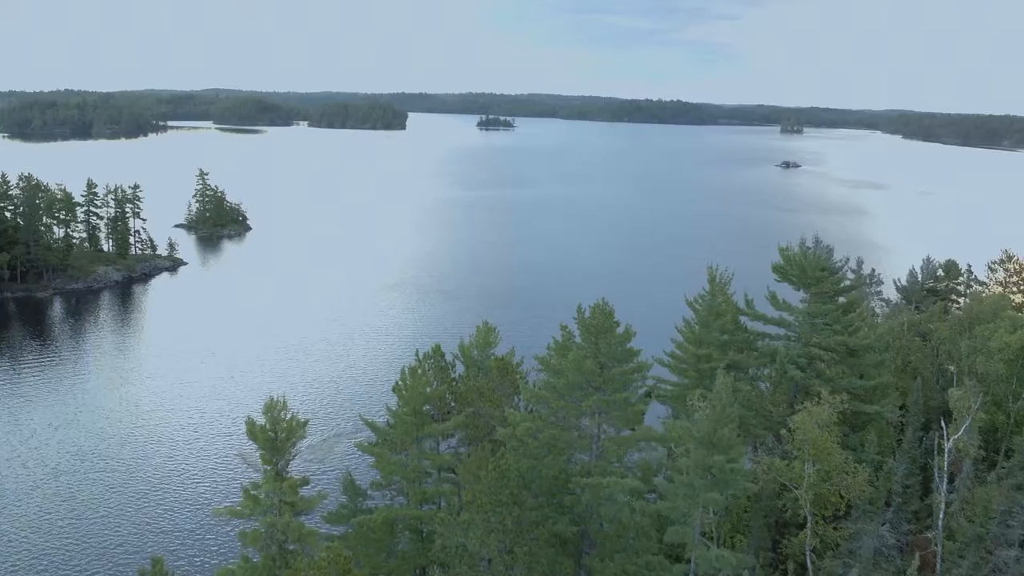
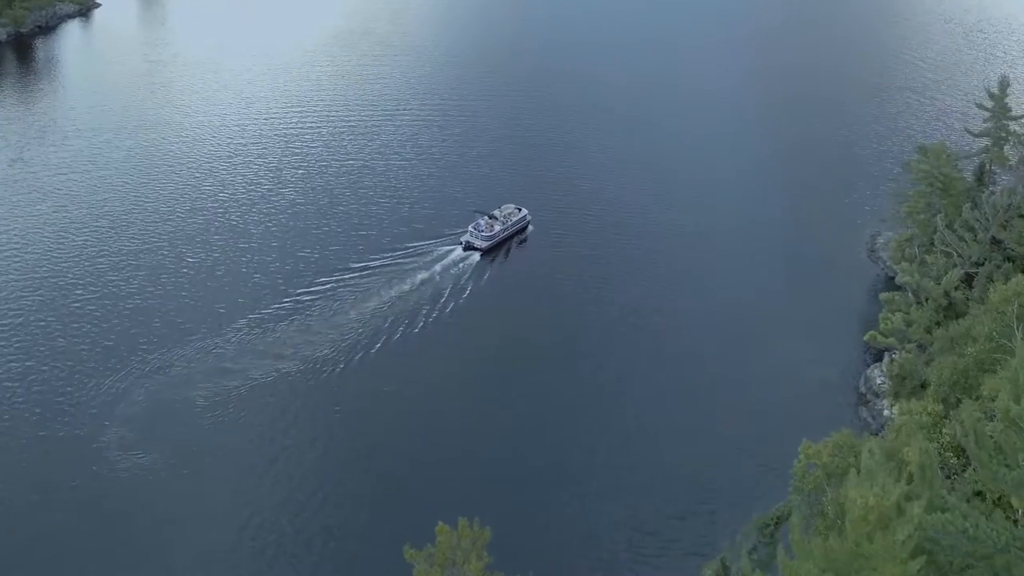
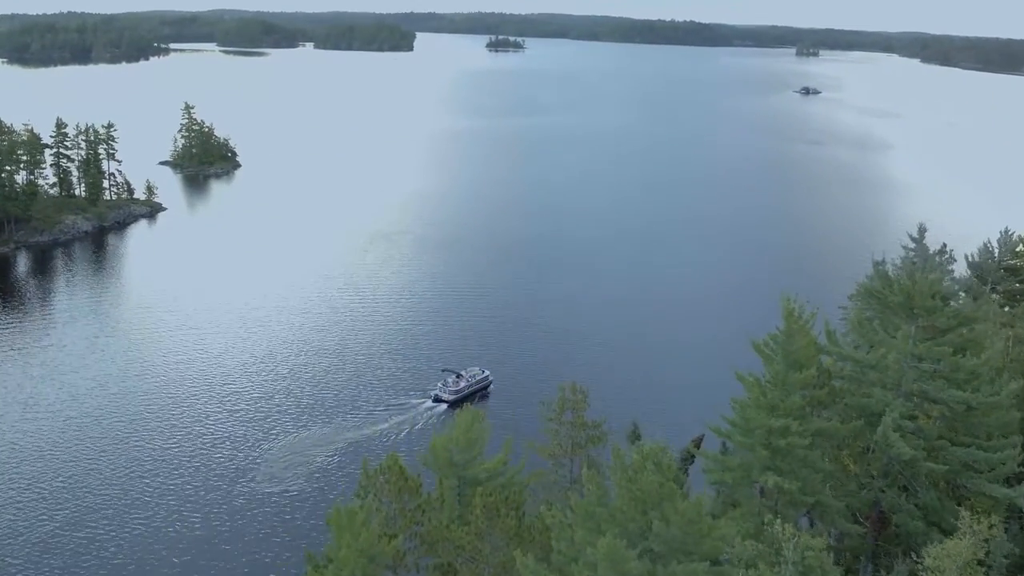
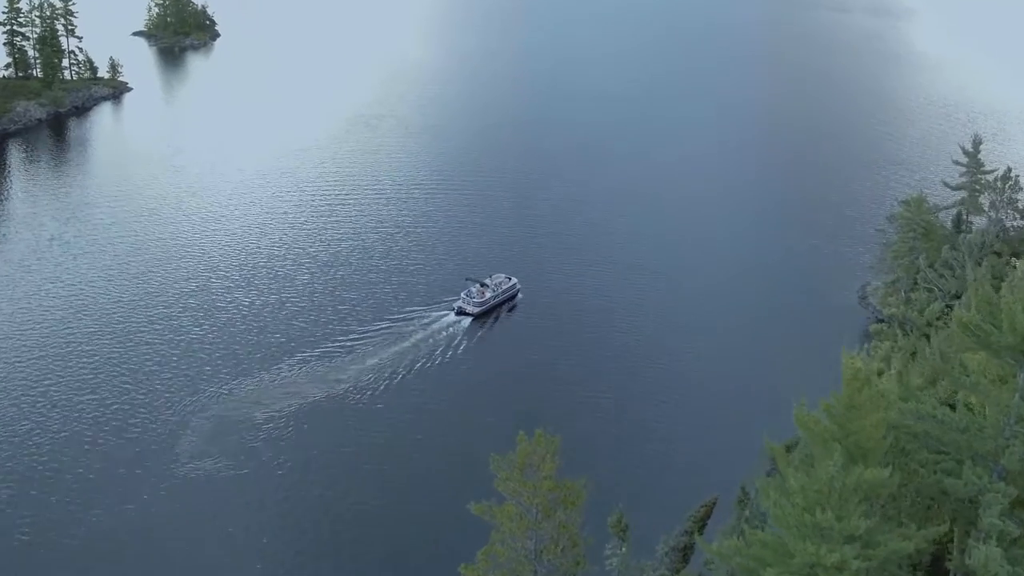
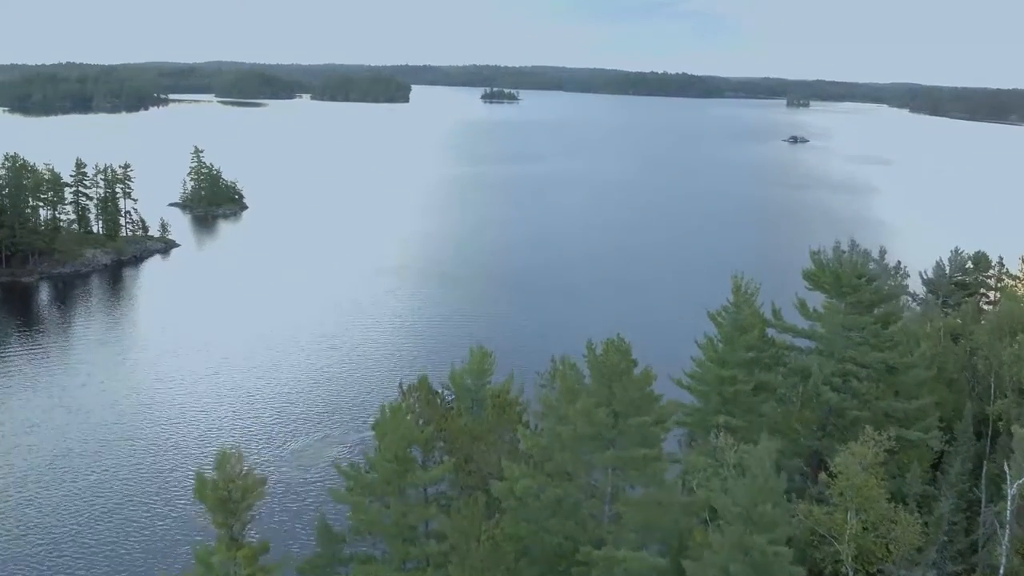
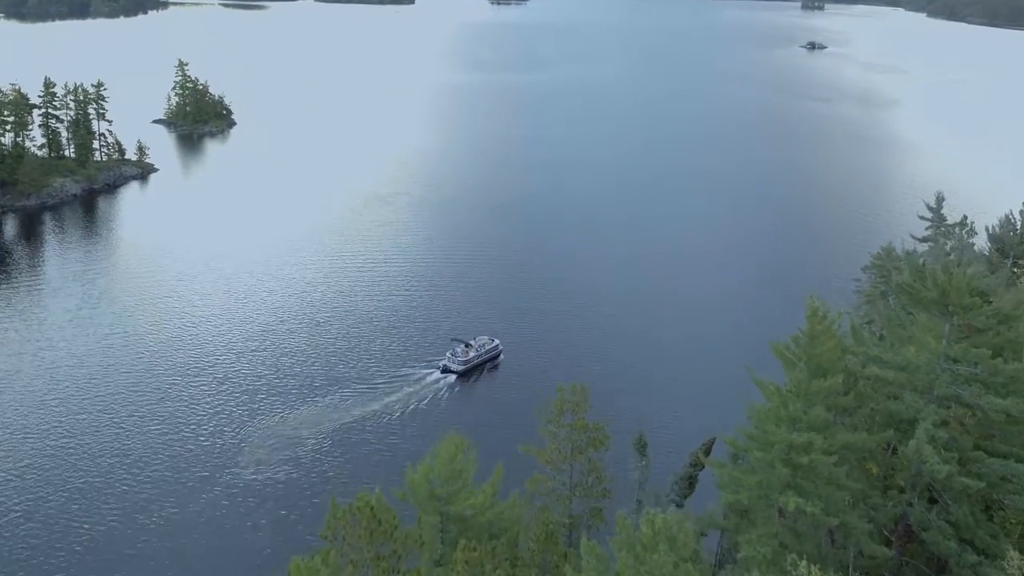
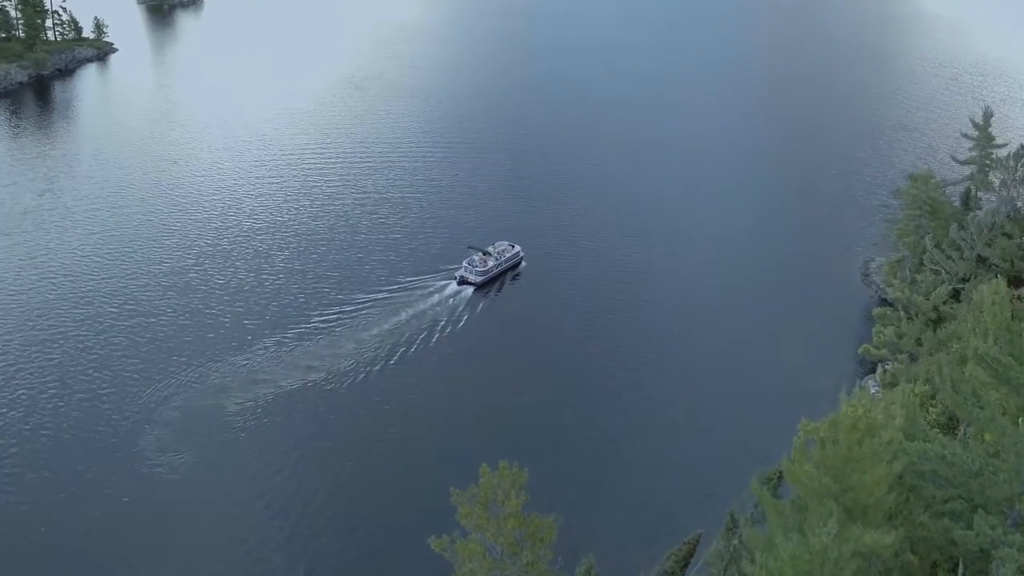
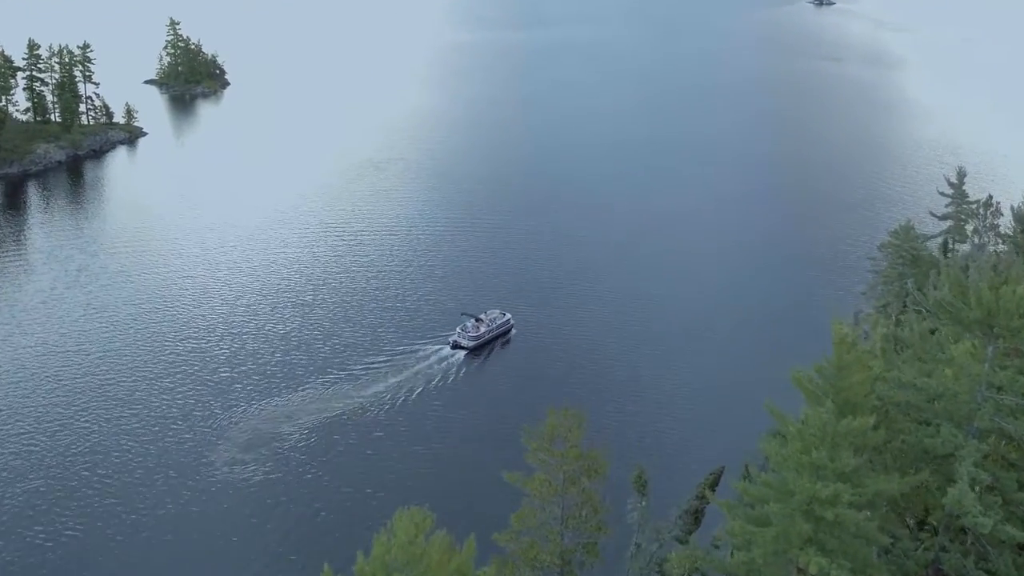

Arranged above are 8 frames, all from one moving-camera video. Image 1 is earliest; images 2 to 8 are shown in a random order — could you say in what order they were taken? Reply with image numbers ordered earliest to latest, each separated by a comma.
5, 3, 6, 8, 4, 7, 2
